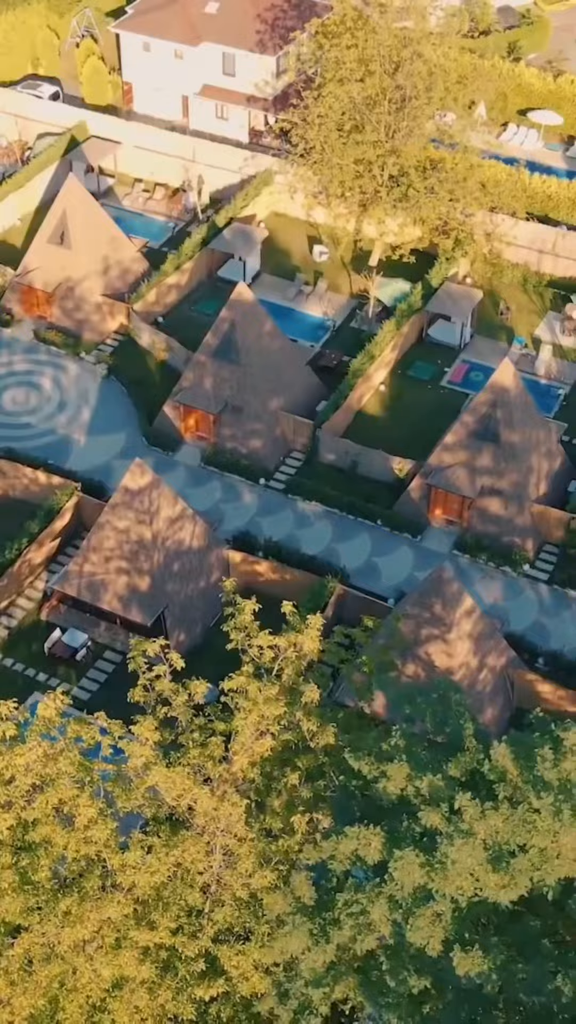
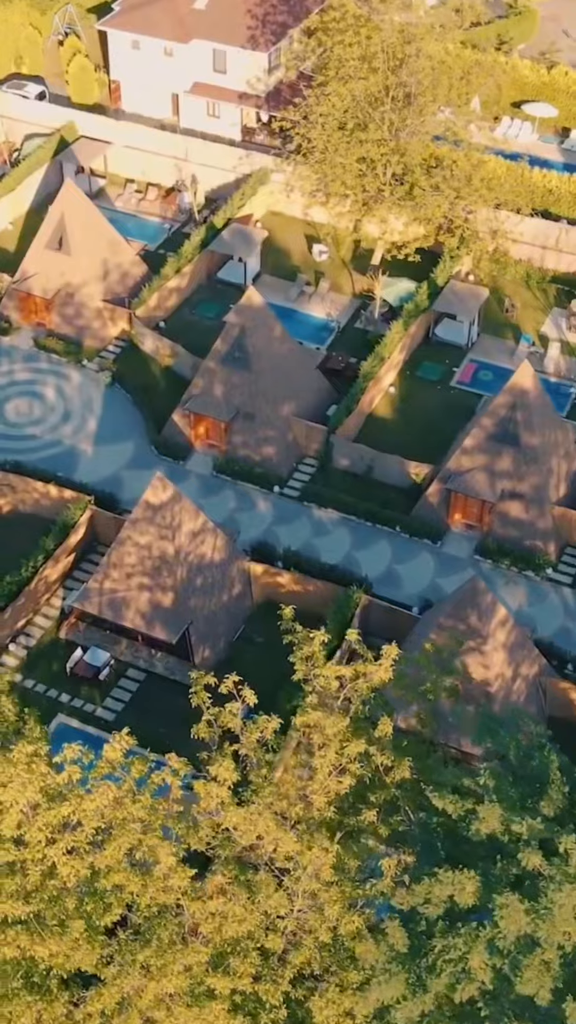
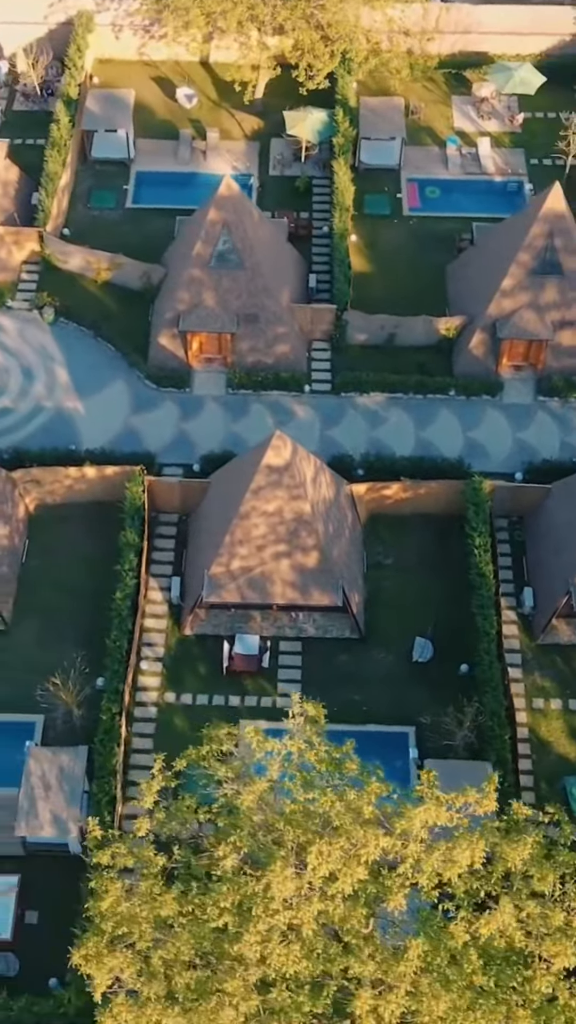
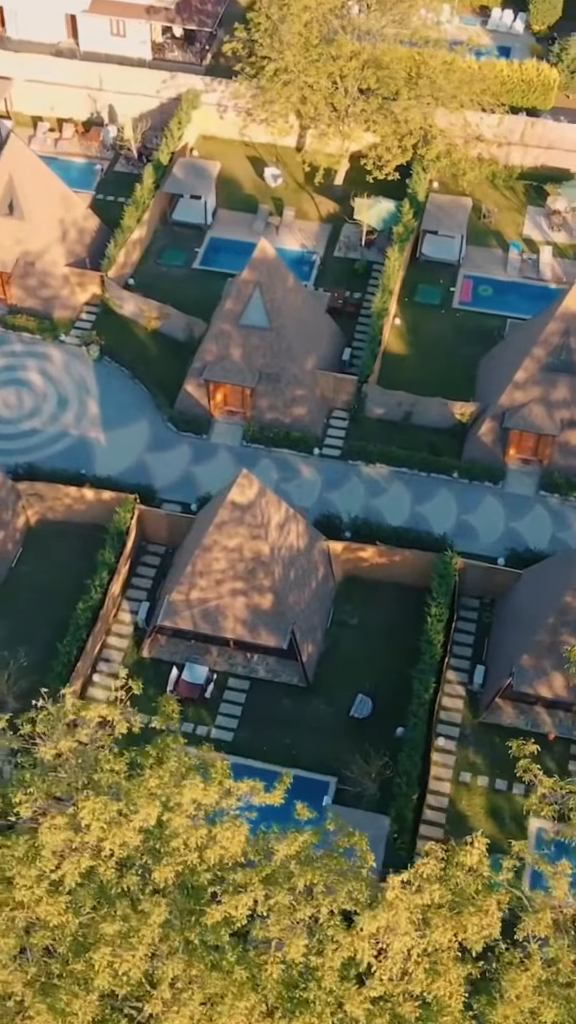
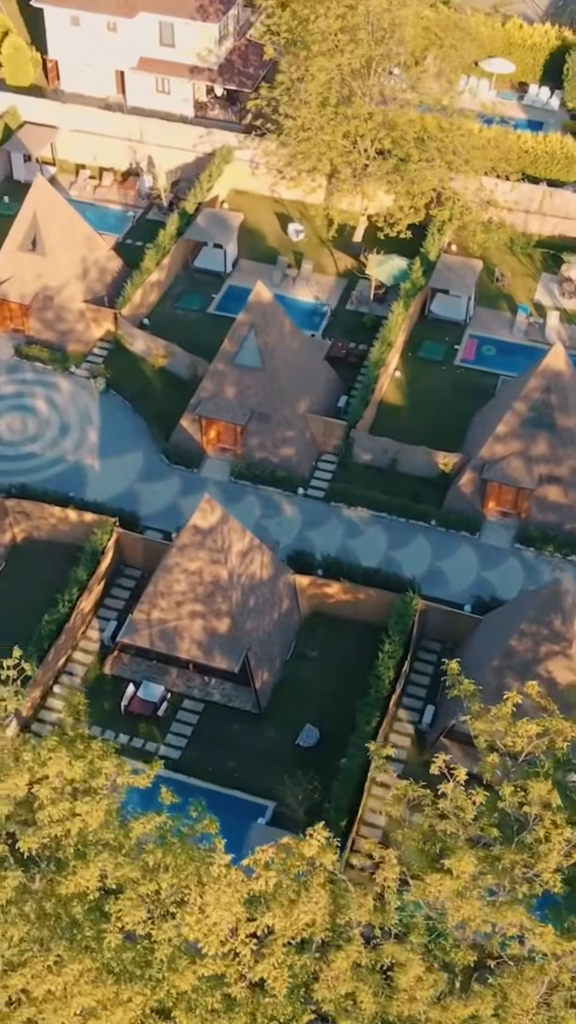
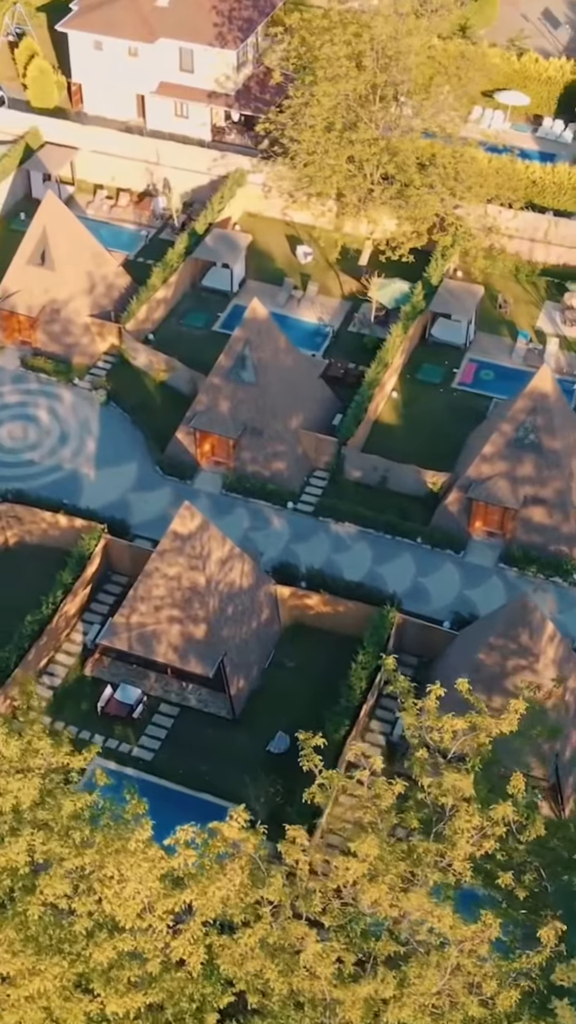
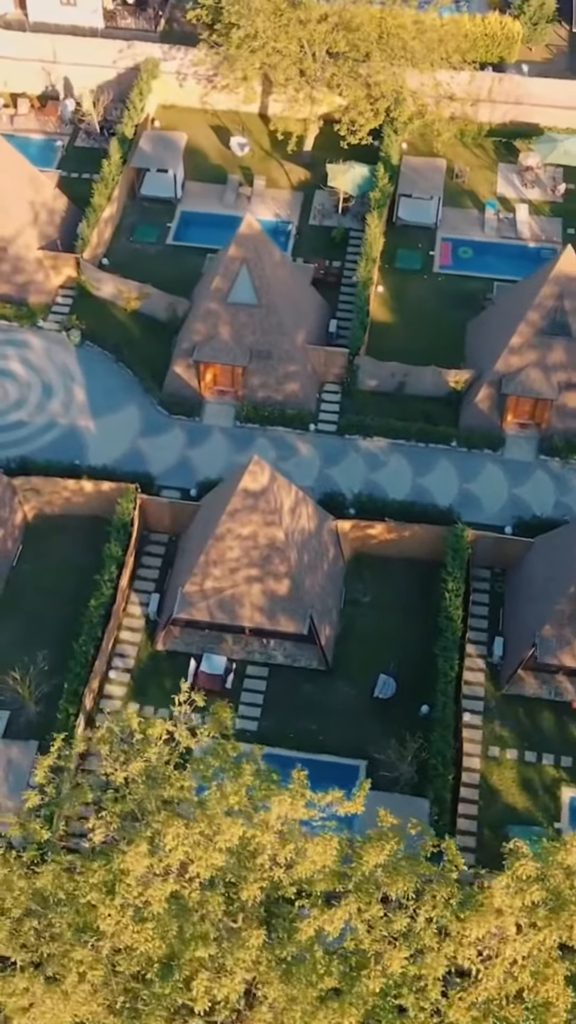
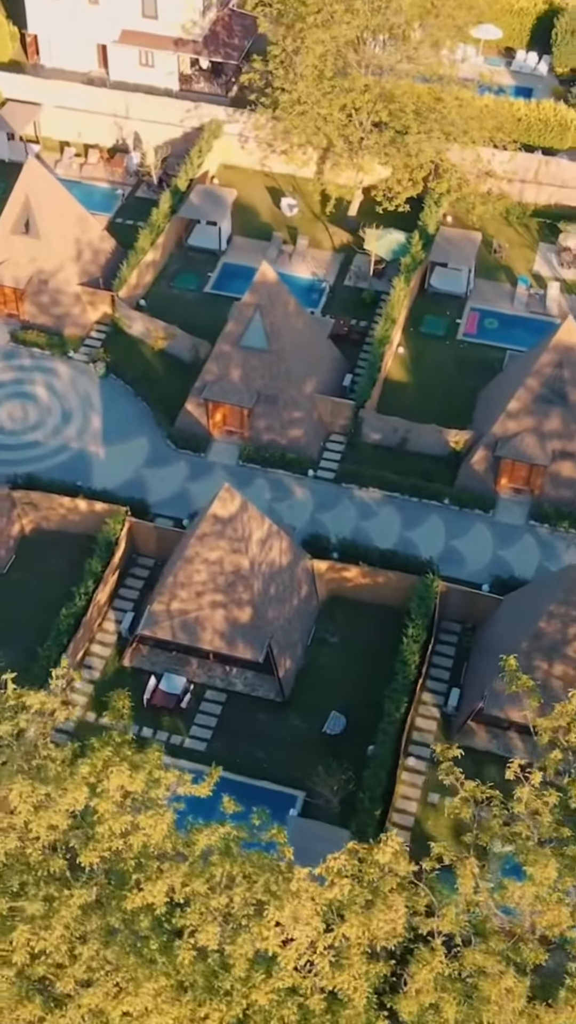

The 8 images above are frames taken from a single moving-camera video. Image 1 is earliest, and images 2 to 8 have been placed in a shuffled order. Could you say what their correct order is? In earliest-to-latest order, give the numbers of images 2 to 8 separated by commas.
2, 6, 5, 8, 4, 7, 3
